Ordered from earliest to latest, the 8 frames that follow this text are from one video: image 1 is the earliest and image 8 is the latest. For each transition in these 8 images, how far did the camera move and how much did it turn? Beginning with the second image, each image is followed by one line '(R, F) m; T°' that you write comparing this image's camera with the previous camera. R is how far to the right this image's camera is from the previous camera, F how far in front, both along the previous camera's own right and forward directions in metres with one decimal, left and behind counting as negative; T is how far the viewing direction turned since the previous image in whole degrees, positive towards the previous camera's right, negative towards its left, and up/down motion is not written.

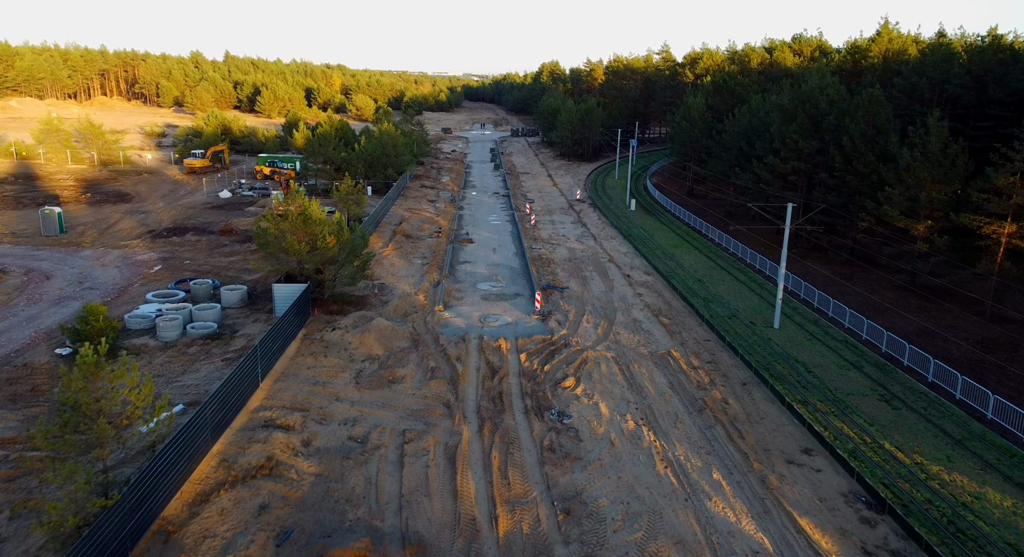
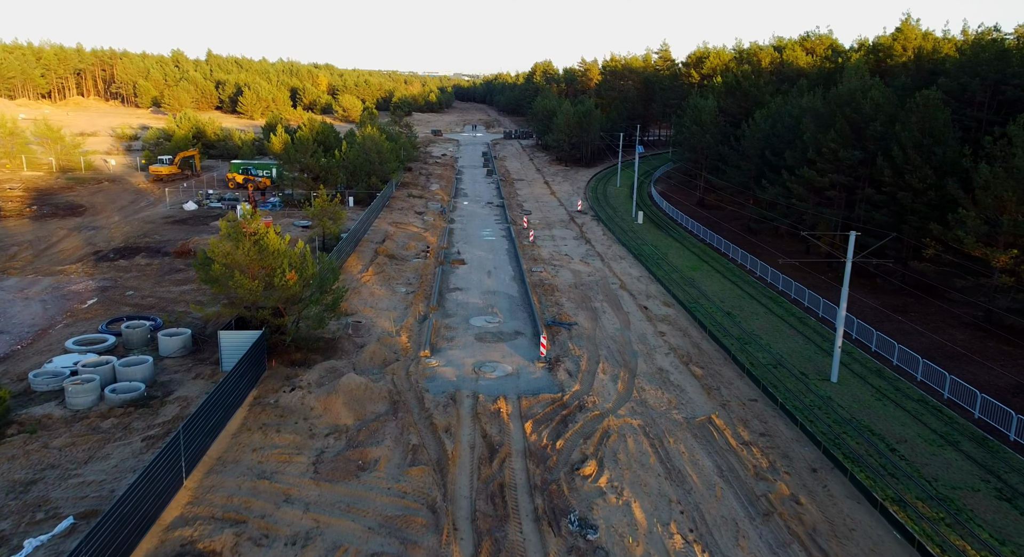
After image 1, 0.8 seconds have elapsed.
(-0.3, +4.6) m; +1°
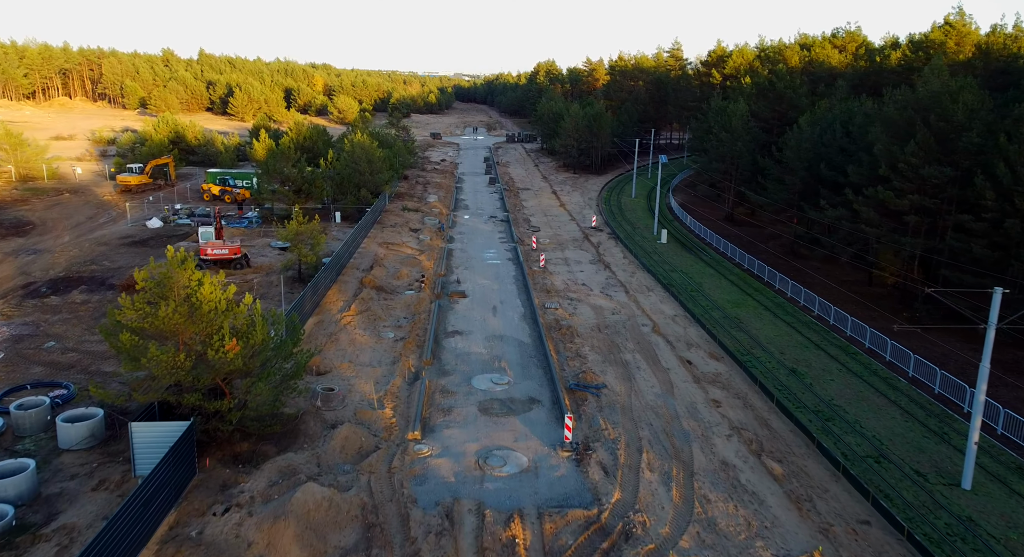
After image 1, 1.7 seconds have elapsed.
(-0.4, +5.4) m; 0°
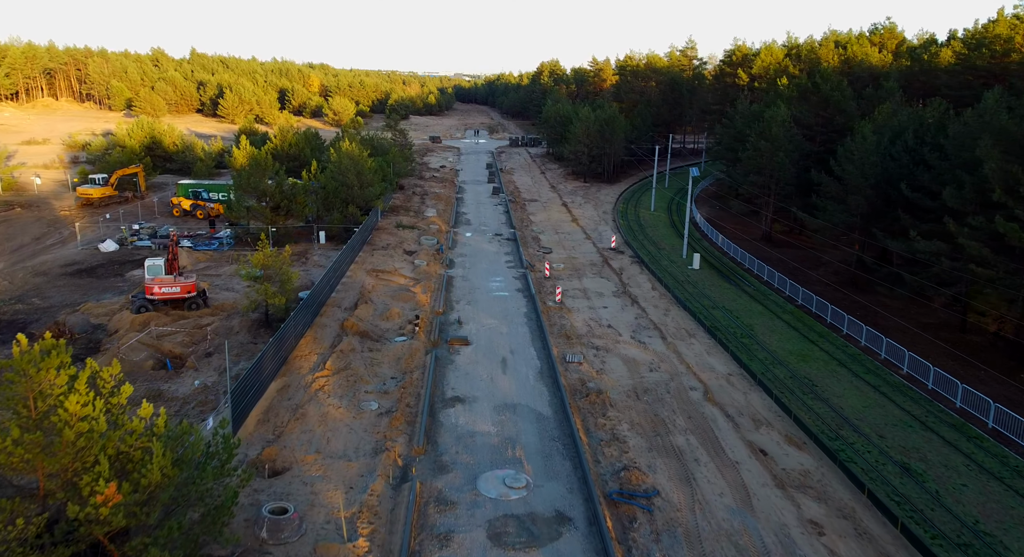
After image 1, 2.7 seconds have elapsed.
(-0.5, +5.5) m; 0°
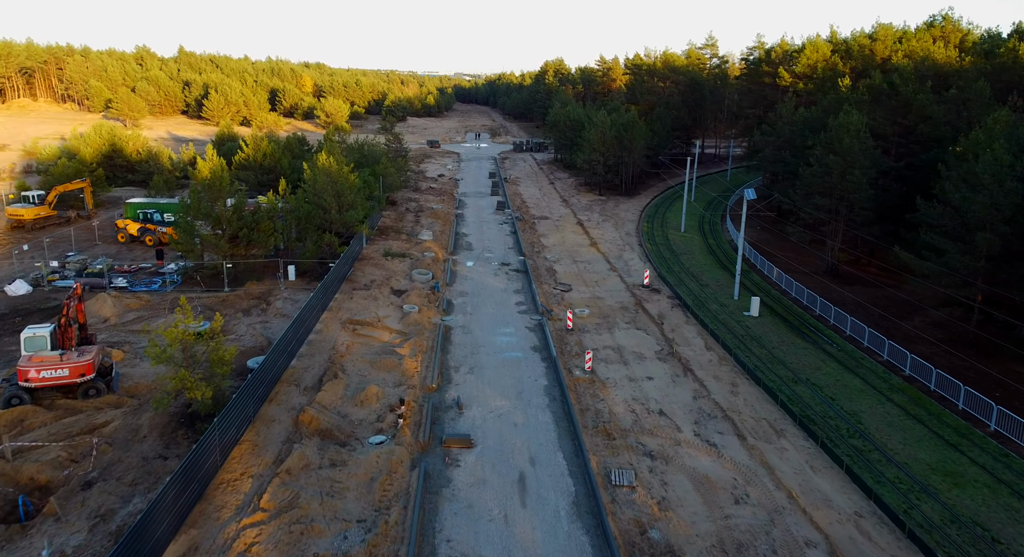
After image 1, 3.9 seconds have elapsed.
(-0.5, +7.2) m; 0°
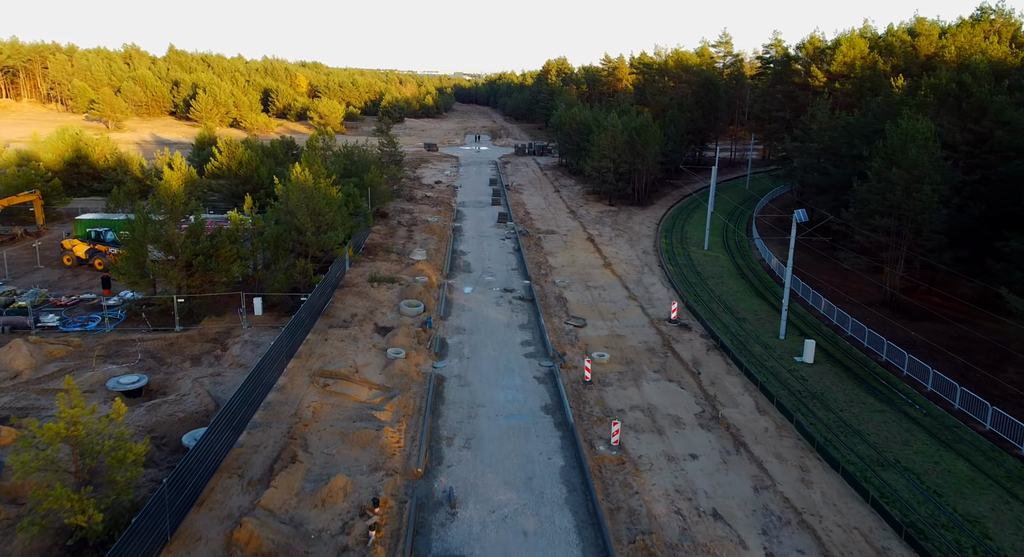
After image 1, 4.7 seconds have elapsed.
(-0.2, +4.9) m; 0°
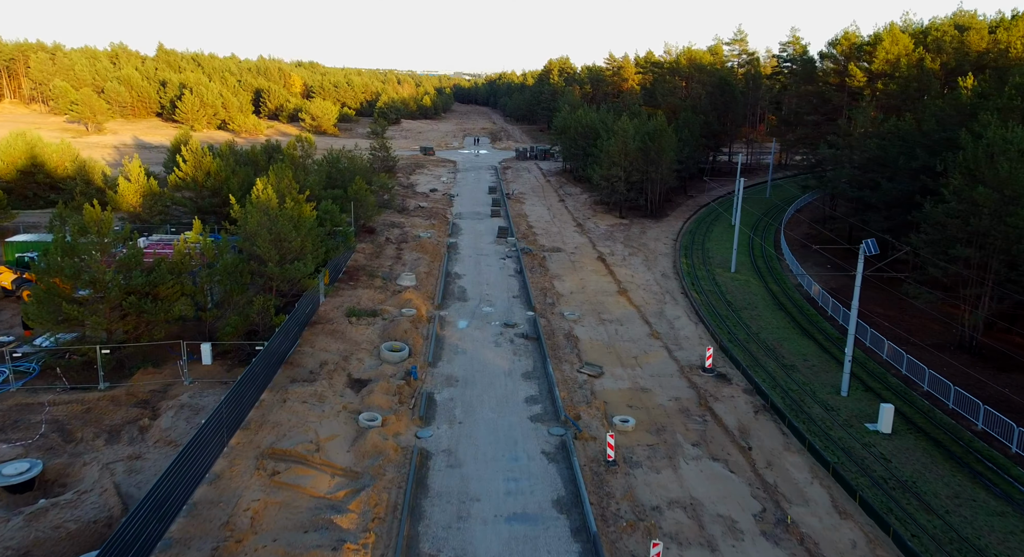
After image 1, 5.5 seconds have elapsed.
(-0.1, +4.8) m; 0°
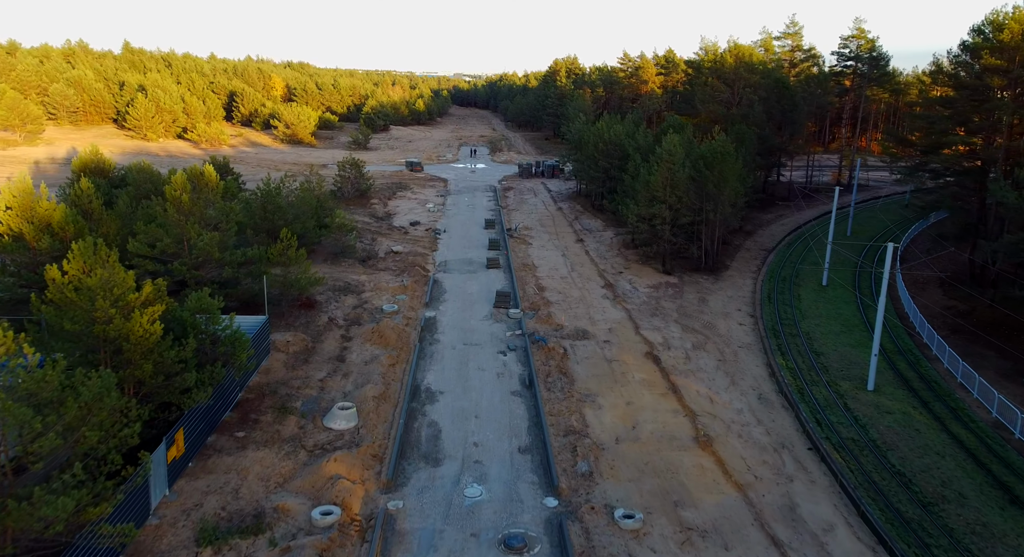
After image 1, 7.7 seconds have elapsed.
(-0.1, +13.8) m; 0°
